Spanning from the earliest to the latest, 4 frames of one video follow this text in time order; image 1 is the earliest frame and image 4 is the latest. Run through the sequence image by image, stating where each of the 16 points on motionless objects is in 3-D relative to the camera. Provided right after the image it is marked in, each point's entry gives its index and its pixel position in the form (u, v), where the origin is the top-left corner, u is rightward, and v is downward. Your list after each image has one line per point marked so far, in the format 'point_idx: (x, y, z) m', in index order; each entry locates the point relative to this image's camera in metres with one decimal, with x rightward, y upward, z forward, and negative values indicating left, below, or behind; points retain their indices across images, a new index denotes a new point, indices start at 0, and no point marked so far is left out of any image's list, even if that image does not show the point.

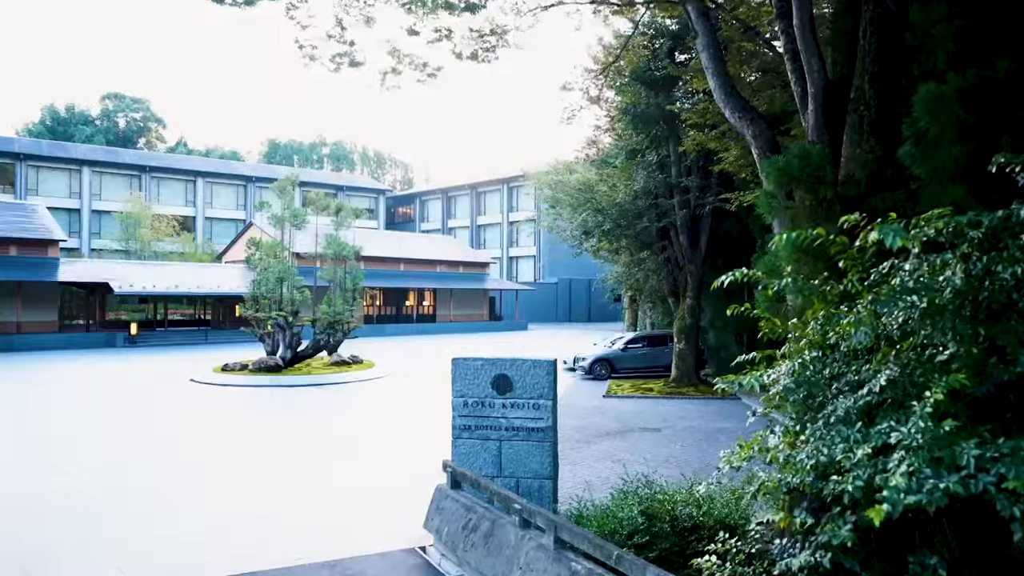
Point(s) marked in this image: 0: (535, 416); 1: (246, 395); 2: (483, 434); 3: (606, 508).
0: (+0.2, -1.2, +6.9) m
1: (-7.1, -2.8, +19.1) m
2: (-0.3, -1.4, +7.1) m
3: (+0.8, -1.7, +5.5) m
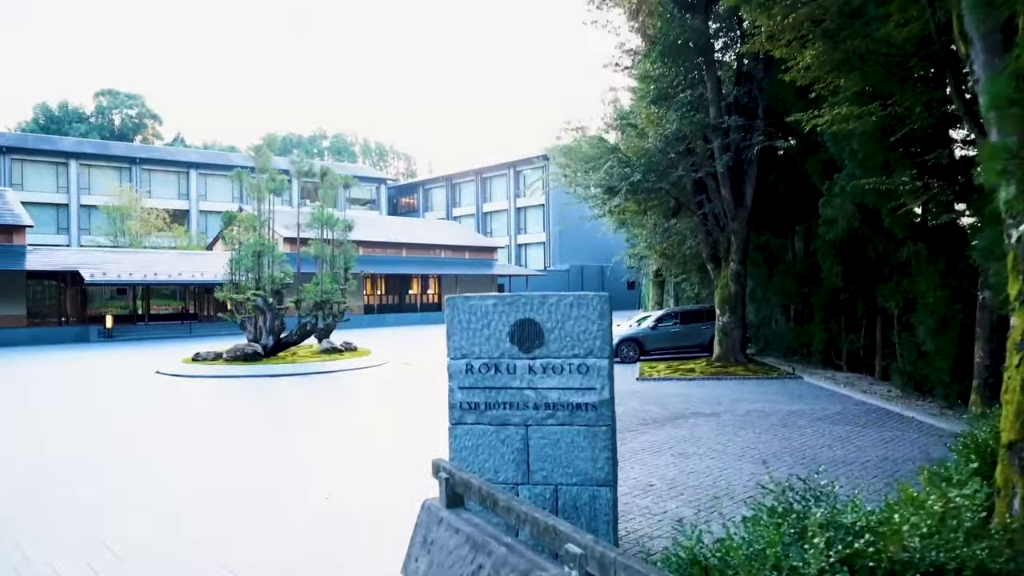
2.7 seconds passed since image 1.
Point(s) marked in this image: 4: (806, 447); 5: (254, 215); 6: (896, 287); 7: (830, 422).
0: (+0.4, -0.6, +4.3) m
1: (-6.7, -2.3, +16.6) m
2: (-0.1, -0.8, +4.5) m
3: (+1.0, -1.0, +2.9) m
4: (+3.2, -1.7, +7.8) m
5: (-7.2, +2.0, +19.9) m
6: (+6.4, 0.0, +11.9) m
7: (+4.2, -1.7, +9.3) m
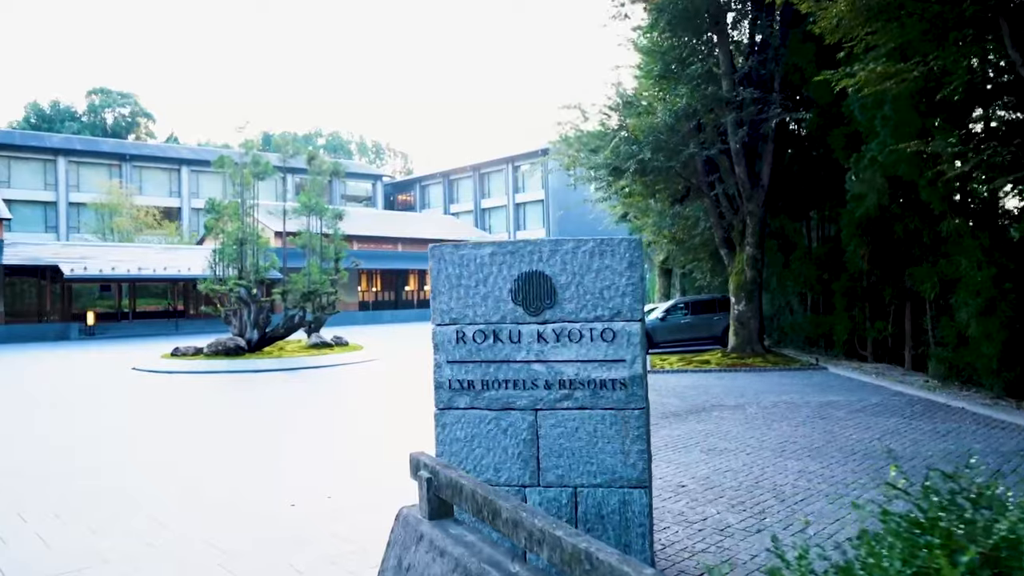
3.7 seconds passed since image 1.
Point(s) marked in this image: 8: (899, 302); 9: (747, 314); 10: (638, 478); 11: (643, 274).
0: (+0.4, -0.3, +3.3) m
1: (-6.7, -2.1, +15.6) m
2: (-0.1, -0.5, +3.4) m
3: (+1.0, -0.7, +1.8) m
4: (+3.2, -1.5, +6.8) m
5: (-7.2, +2.2, +18.8) m
6: (+6.4, +0.3, +10.9) m
7: (+4.2, -1.5, +8.3) m
8: (+6.8, -0.2, +12.7) m
9: (+4.8, -0.5, +14.7) m
10: (+0.6, -0.9, +3.3) m
11: (+0.6, +0.1, +3.3) m
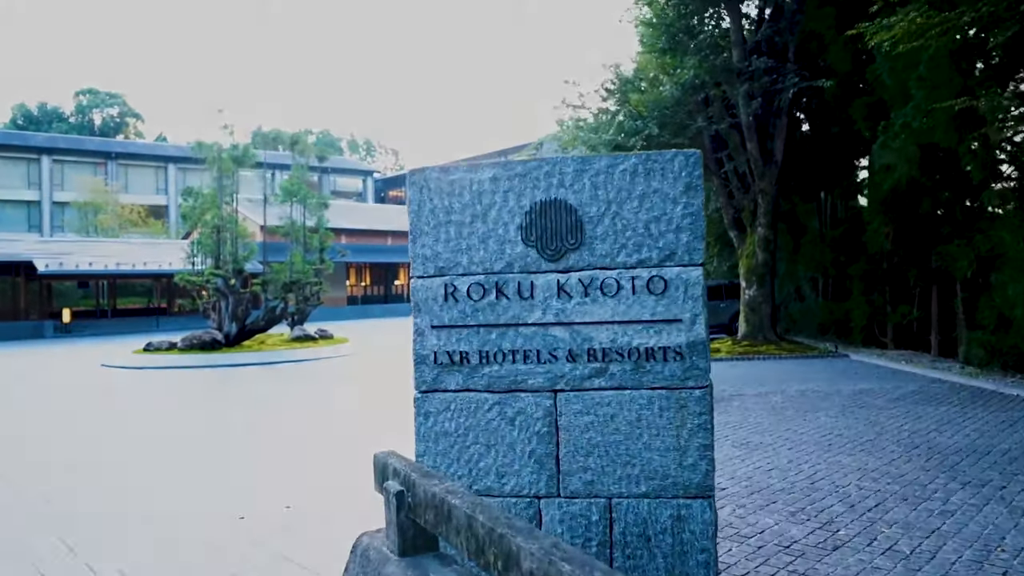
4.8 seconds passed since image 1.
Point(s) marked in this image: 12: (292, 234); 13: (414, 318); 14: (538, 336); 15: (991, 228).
0: (+0.5, -0.1, +2.4) m
1: (-6.8, -1.9, +14.6) m
2: (0.0, -0.3, +2.5) m
3: (+1.0, -0.5, +0.9) m
4: (+3.3, -1.2, +5.9) m
5: (-7.3, +2.4, +17.8) m
6: (+6.3, +0.6, +10.1) m
7: (+4.2, -1.2, +7.4) m
8: (+6.8, +0.1, +11.8) m
9: (+4.7, -0.2, +13.8) m
10: (+0.6, -0.7, +2.4) m
11: (+0.6, +0.3, +2.4) m
12: (-6.0, +1.4, +19.9) m
13: (-0.3, -0.1, +2.6) m
14: (+0.1, -0.2, +2.5) m
15: (+6.3, +0.8, +9.5) m
